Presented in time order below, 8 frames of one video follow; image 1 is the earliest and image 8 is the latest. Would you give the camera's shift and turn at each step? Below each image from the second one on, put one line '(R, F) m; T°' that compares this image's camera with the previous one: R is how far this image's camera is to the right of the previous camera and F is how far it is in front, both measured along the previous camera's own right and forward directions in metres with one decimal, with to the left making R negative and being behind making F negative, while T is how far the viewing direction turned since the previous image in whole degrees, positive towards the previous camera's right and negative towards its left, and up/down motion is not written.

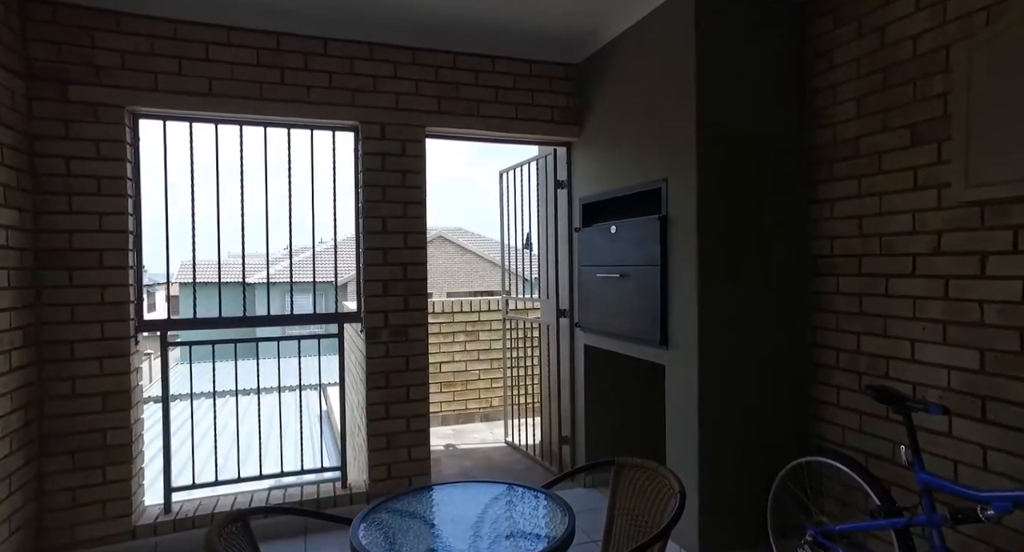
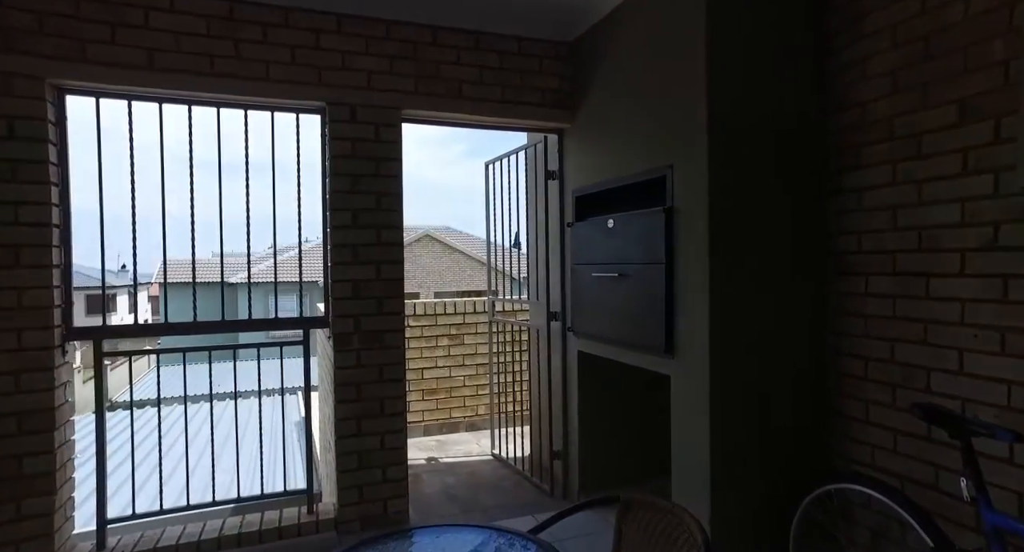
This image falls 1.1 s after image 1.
(0.0, +0.3) m; +1°
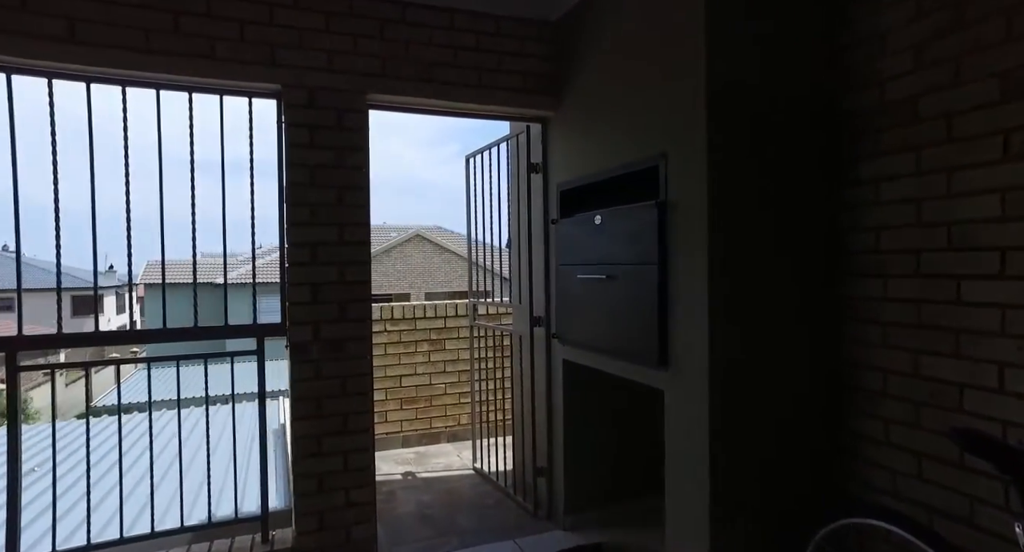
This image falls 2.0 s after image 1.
(+0.1, +0.2) m; +1°
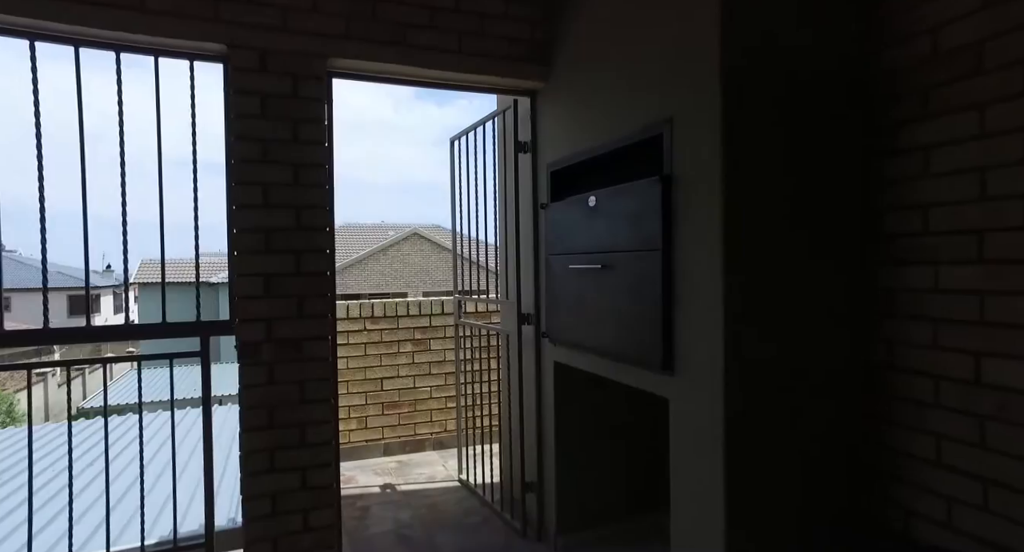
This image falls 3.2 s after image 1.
(+0.1, +0.3) m; 0°
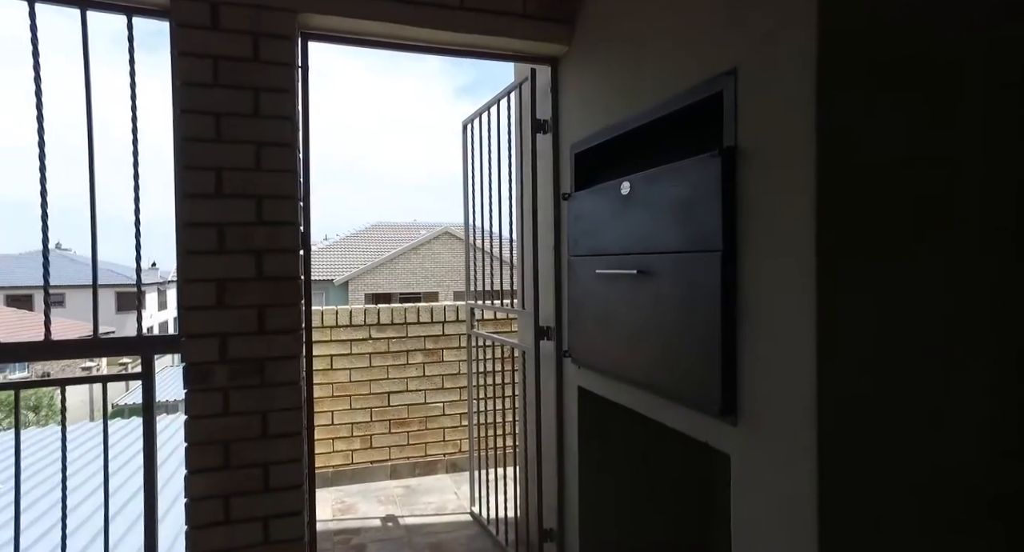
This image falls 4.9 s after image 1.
(+0.1, +0.4) m; -3°
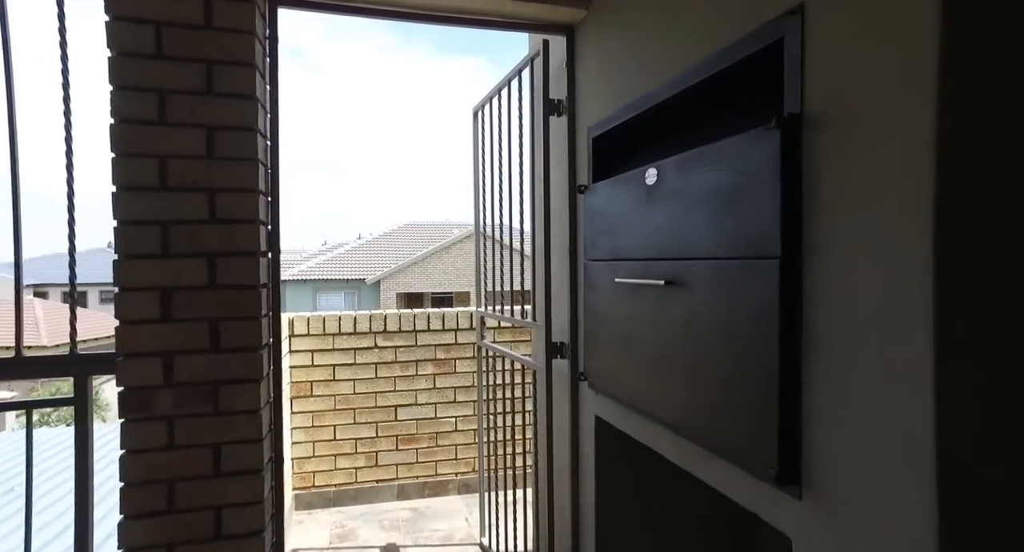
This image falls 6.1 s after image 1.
(+0.1, +0.3) m; -3°
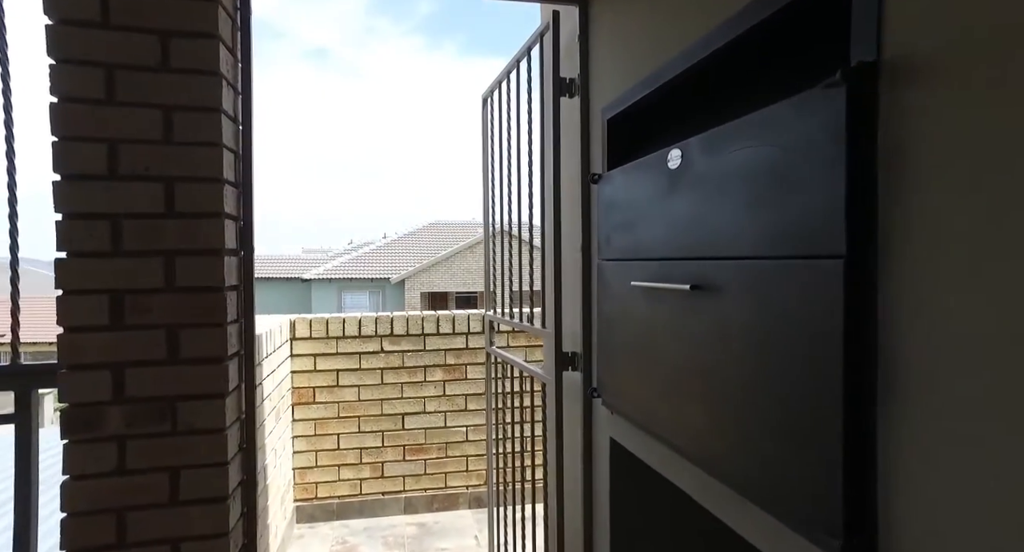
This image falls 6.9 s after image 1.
(+0.1, +0.2) m; -3°
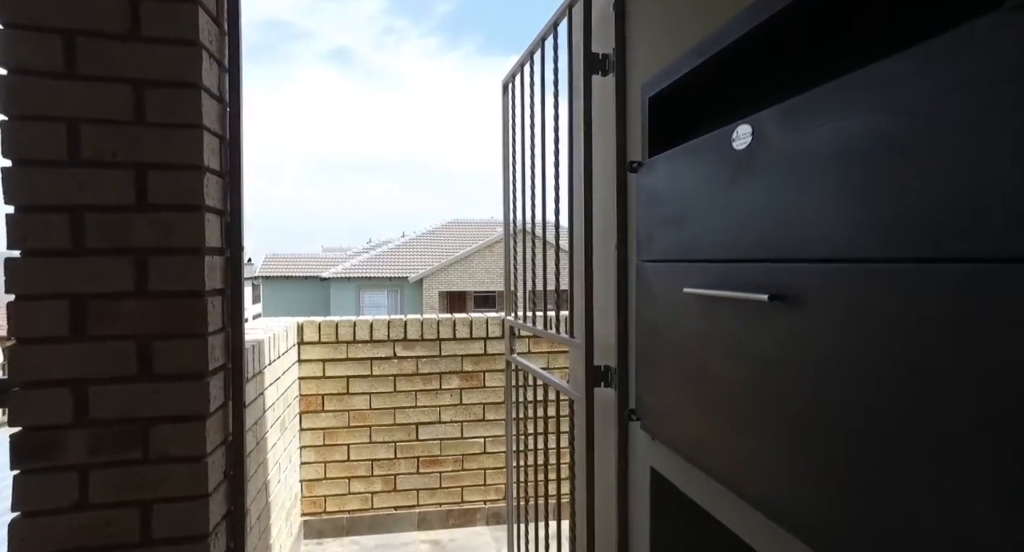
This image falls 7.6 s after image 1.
(0.0, +0.2) m; -2°
